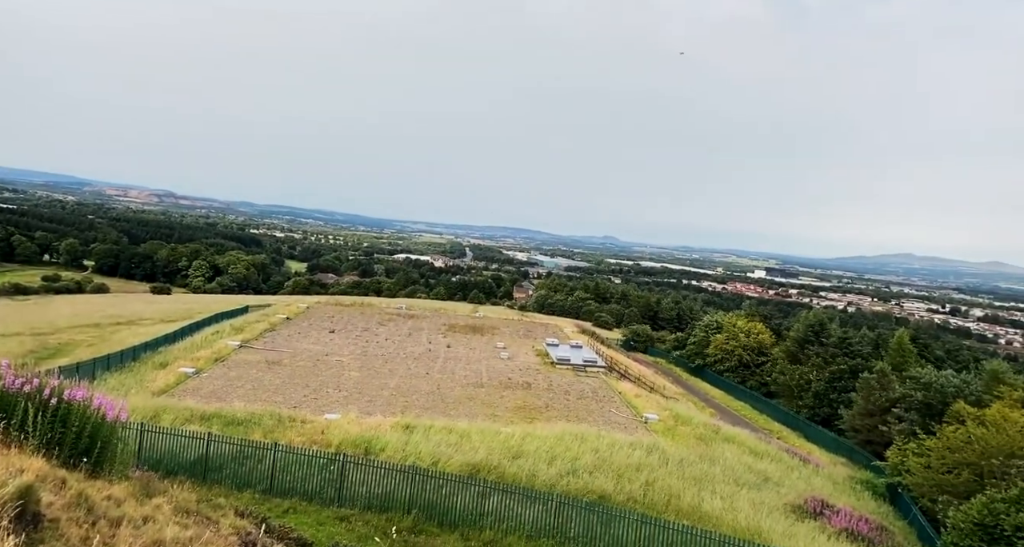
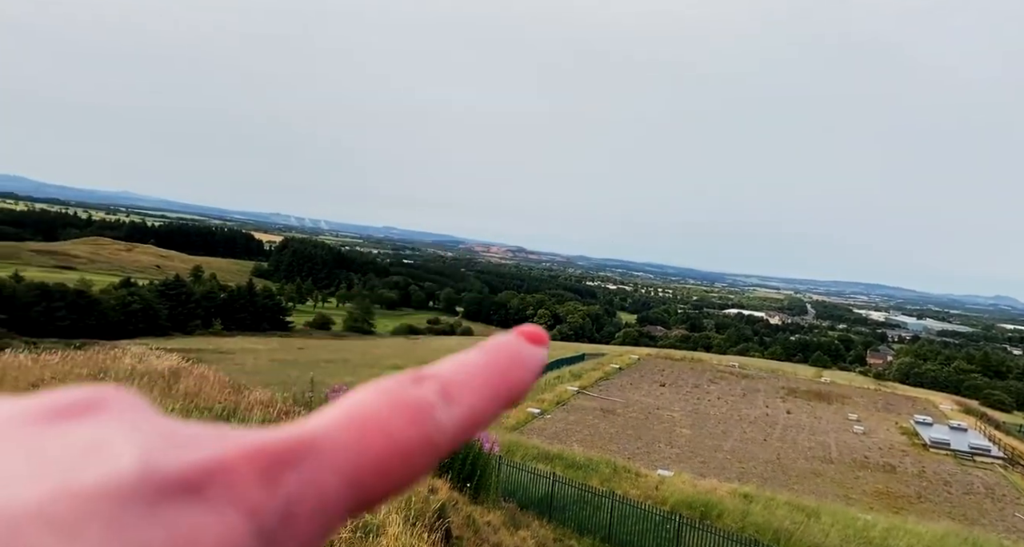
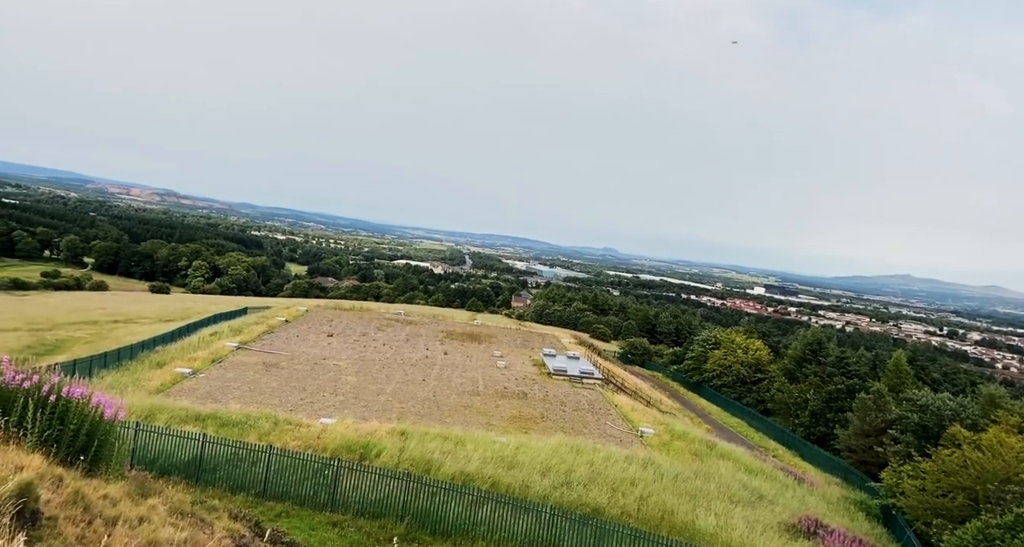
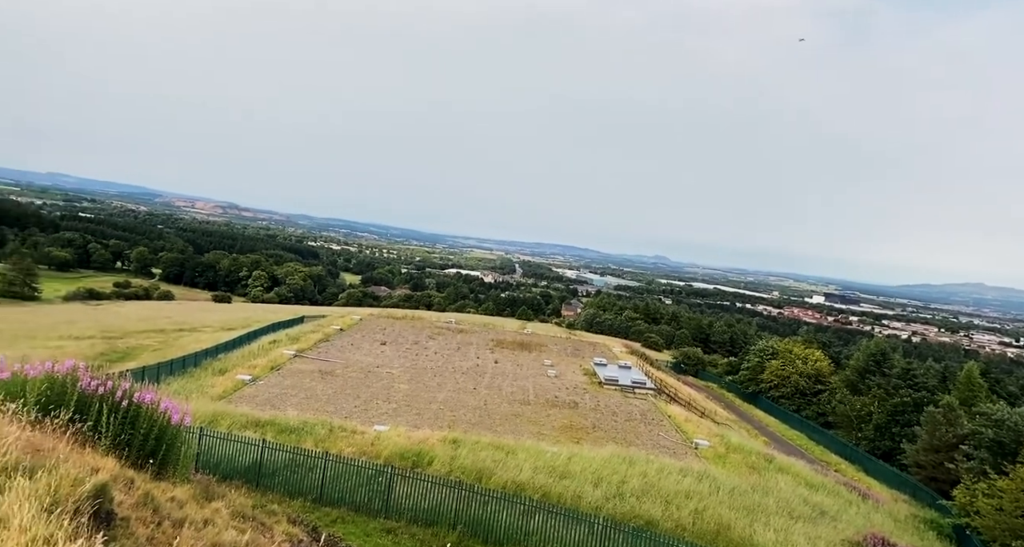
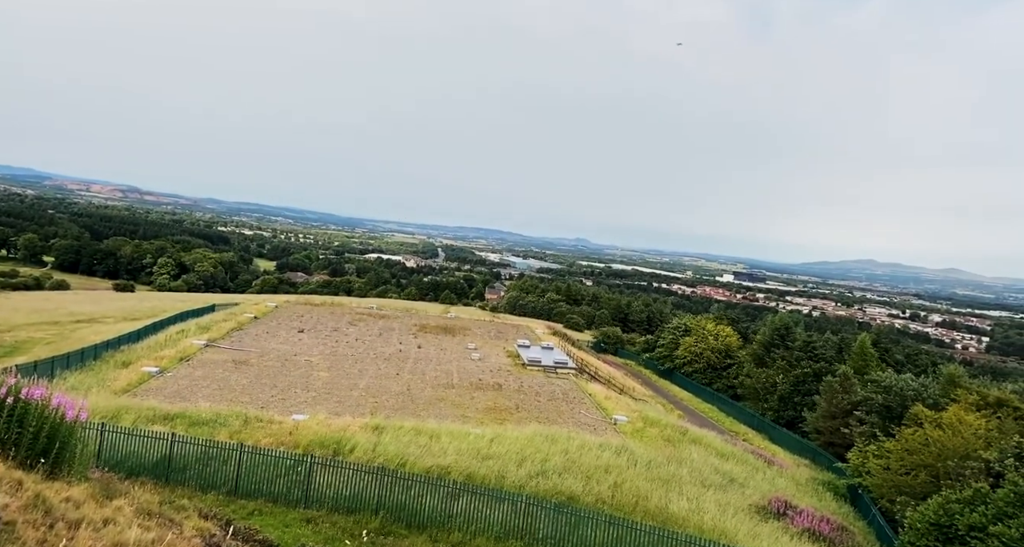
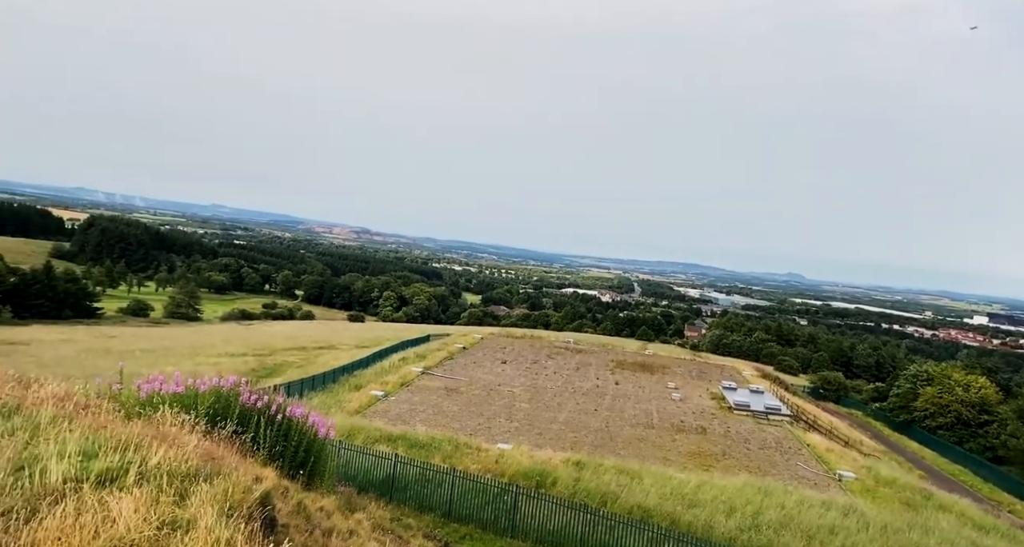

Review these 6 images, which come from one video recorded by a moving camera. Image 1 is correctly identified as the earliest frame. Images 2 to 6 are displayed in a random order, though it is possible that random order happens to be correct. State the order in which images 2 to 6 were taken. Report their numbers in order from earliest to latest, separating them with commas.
5, 3, 4, 6, 2
